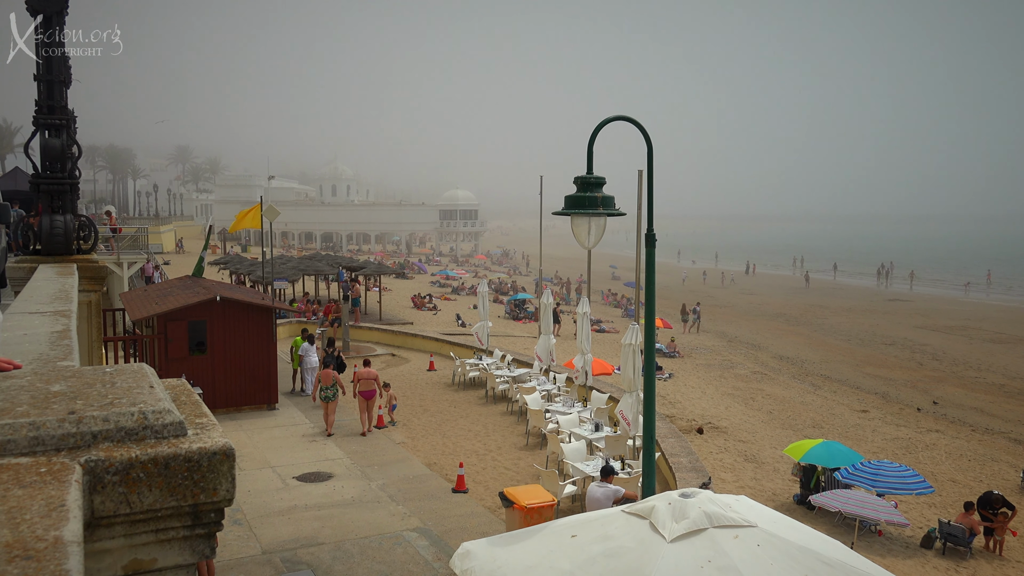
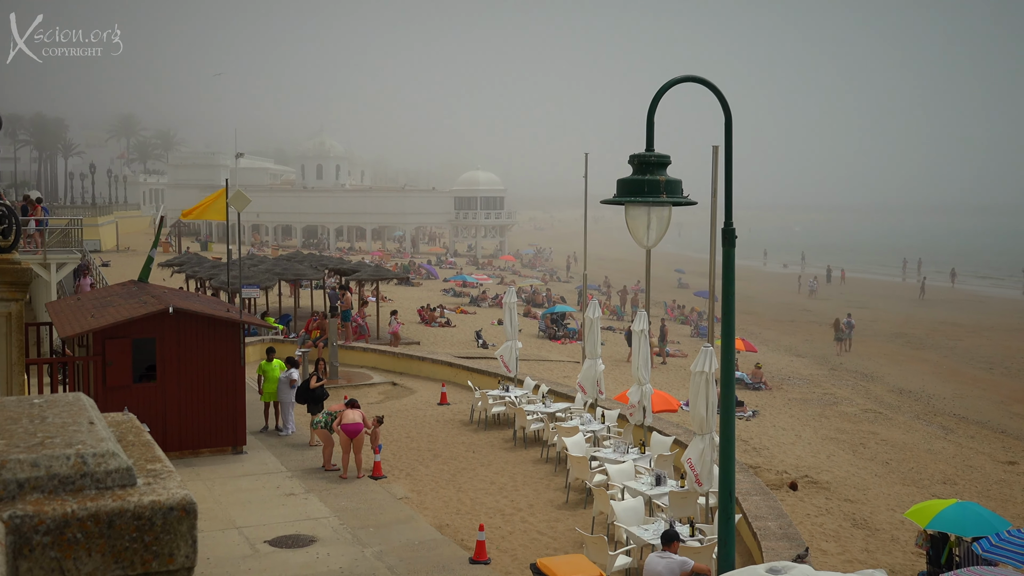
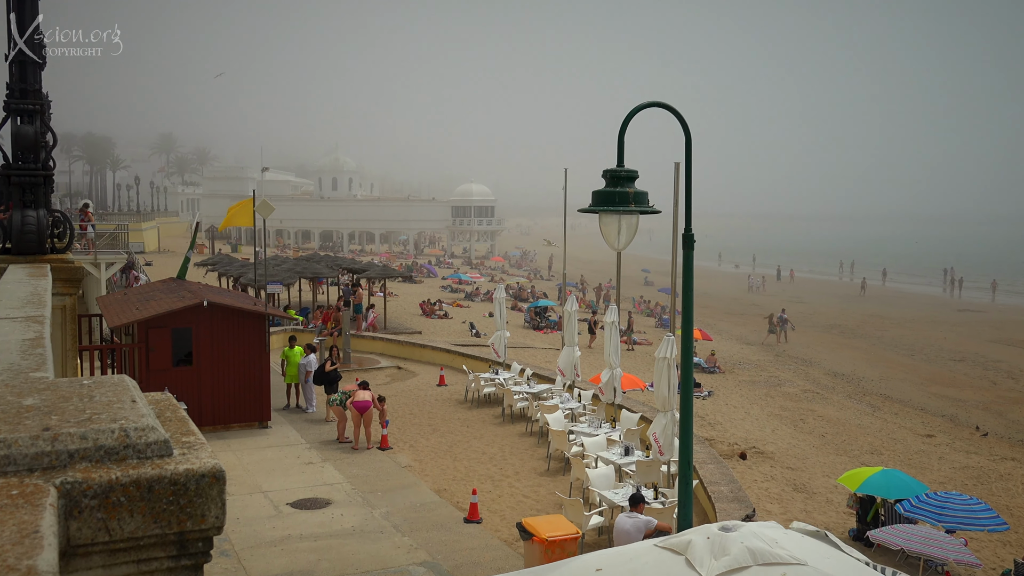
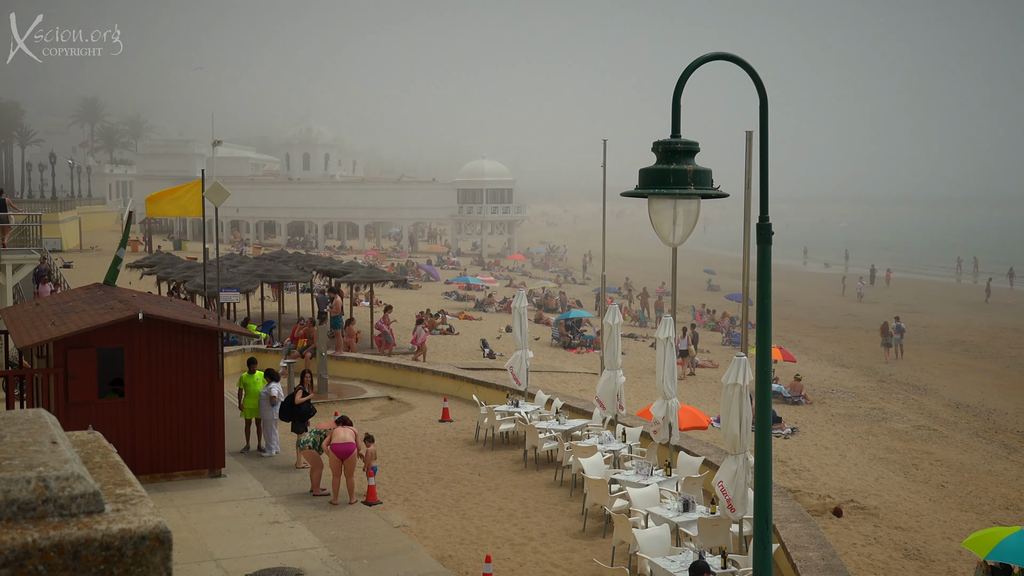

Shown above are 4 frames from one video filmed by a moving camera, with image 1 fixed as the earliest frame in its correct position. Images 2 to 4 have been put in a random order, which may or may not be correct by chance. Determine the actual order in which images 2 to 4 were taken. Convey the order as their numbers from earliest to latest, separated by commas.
3, 2, 4
